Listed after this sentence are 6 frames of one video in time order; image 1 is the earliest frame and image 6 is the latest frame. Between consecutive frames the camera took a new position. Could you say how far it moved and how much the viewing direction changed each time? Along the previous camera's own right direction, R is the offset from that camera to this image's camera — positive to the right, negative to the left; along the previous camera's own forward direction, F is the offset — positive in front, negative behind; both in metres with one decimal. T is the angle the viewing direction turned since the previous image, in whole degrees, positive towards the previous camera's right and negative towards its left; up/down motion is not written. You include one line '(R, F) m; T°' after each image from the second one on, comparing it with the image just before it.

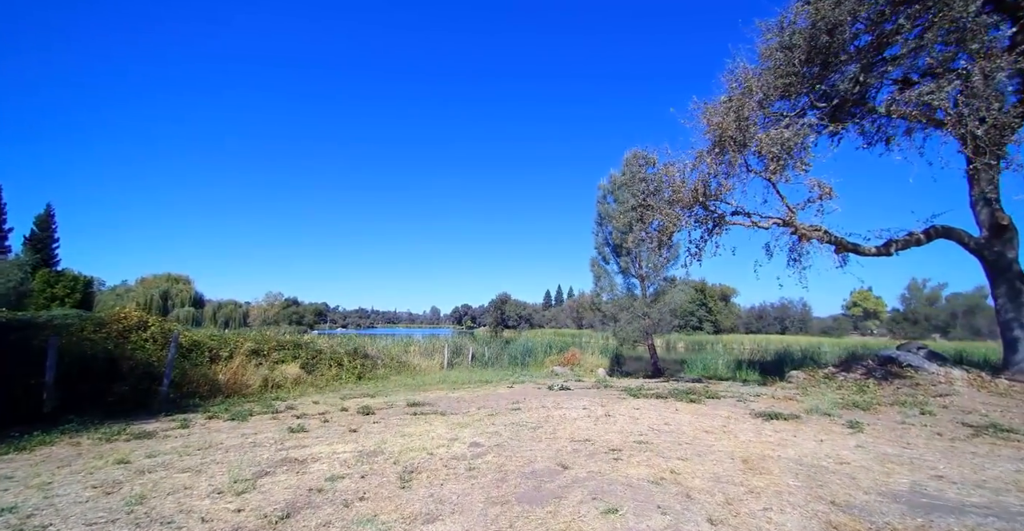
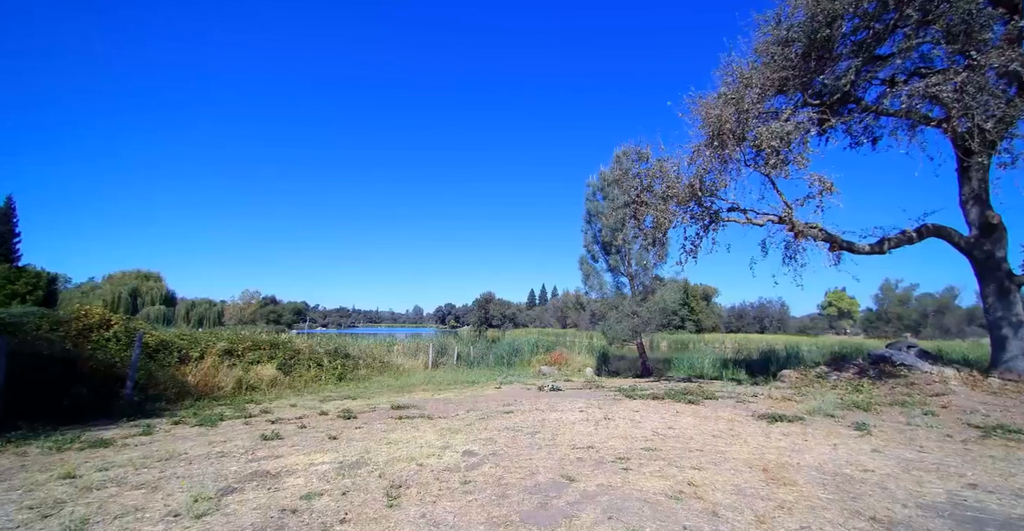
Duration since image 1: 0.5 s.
(-0.2, +0.5) m; +2°
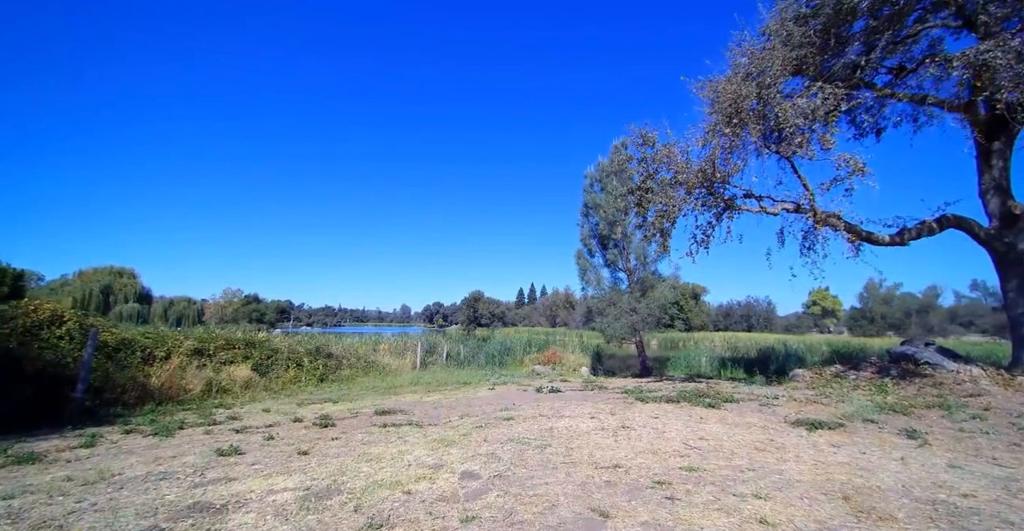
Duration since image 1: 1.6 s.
(-0.2, +1.1) m; +2°
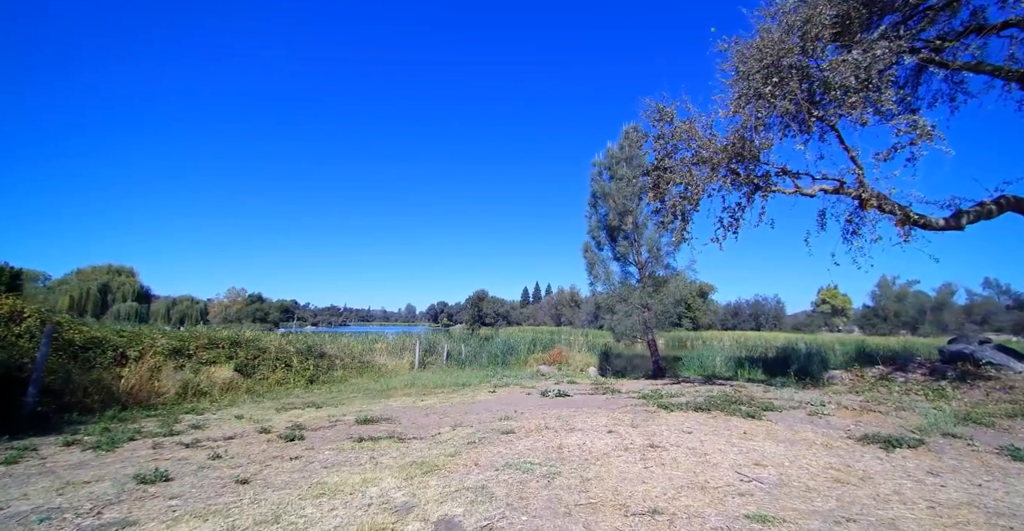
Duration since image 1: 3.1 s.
(+0.1, +1.4) m; 0°
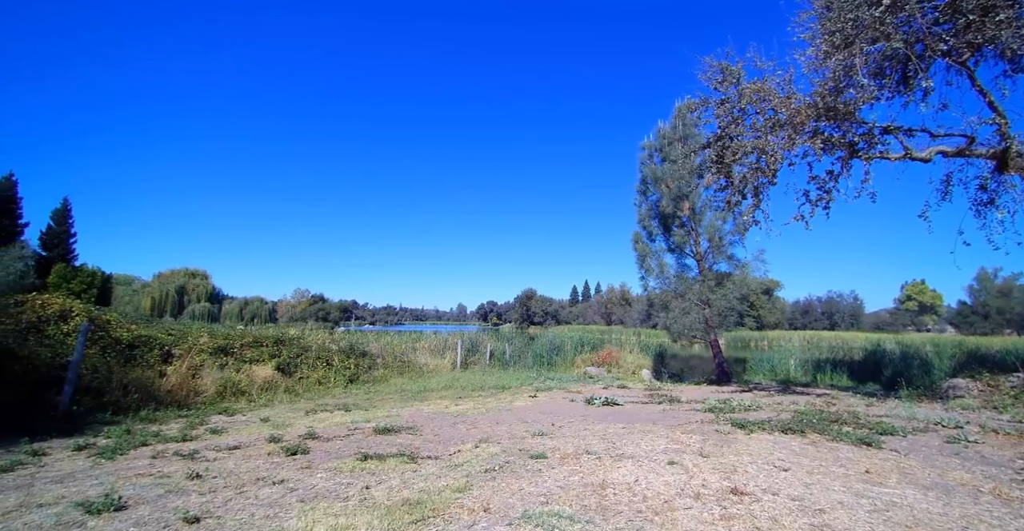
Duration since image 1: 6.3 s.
(+0.2, +1.4) m; -6°
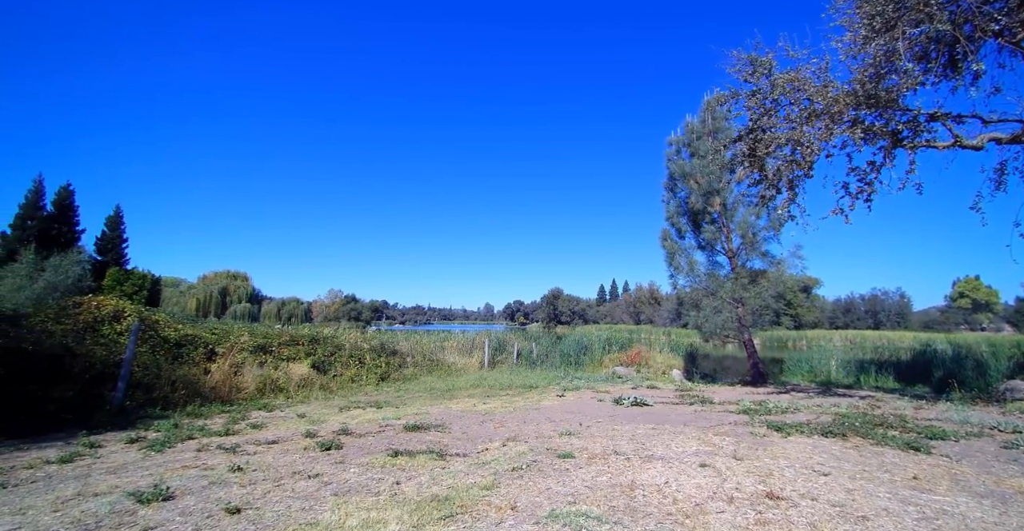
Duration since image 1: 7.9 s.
(0.0, 0.0) m; -3°
